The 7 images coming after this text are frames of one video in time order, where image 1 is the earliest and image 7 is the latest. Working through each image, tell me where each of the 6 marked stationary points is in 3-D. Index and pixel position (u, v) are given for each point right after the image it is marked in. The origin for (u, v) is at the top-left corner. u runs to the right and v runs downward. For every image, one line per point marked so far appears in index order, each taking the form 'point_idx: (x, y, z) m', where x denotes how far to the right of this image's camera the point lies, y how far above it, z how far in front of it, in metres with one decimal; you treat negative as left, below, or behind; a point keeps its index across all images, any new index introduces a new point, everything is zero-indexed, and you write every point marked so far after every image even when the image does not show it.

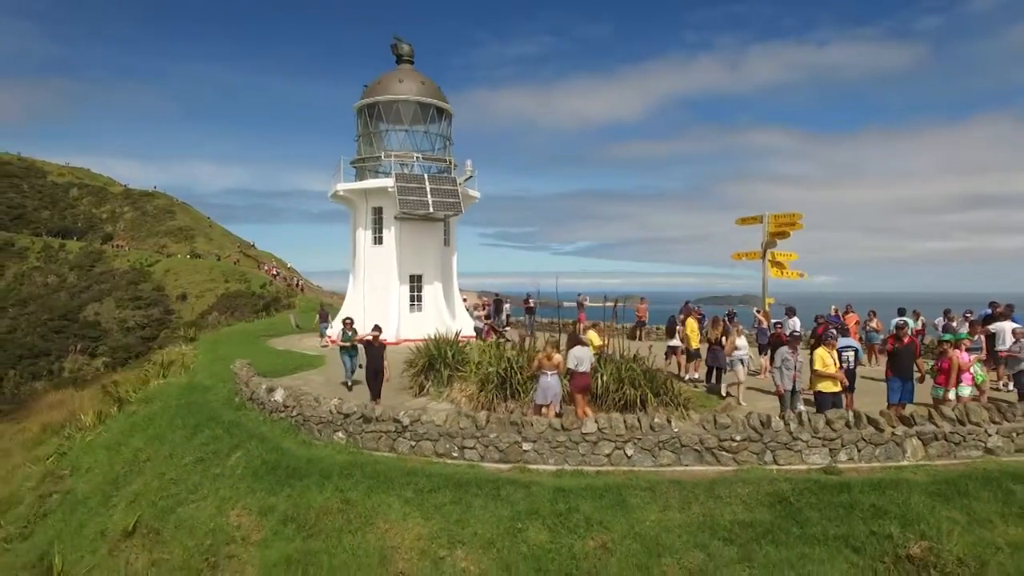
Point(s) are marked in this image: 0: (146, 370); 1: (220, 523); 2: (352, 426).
0: (-11.6, -2.6, +18.8) m
1: (-3.6, -2.9, +7.4) m
2: (-2.2, -1.9, +8.1) m
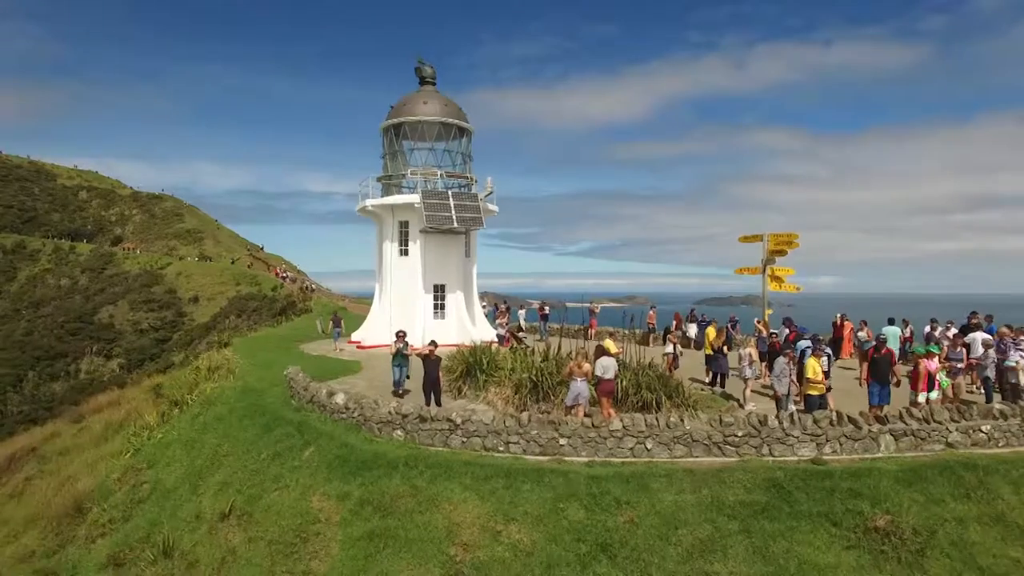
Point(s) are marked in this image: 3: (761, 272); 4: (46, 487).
0: (-11.0, -2.9, +20.3) m
1: (-3.0, -3.2, +8.8) m
2: (-1.6, -2.2, +9.5) m
3: (+6.0, +0.5, +14.4) m
4: (-10.3, -4.4, +13.3) m
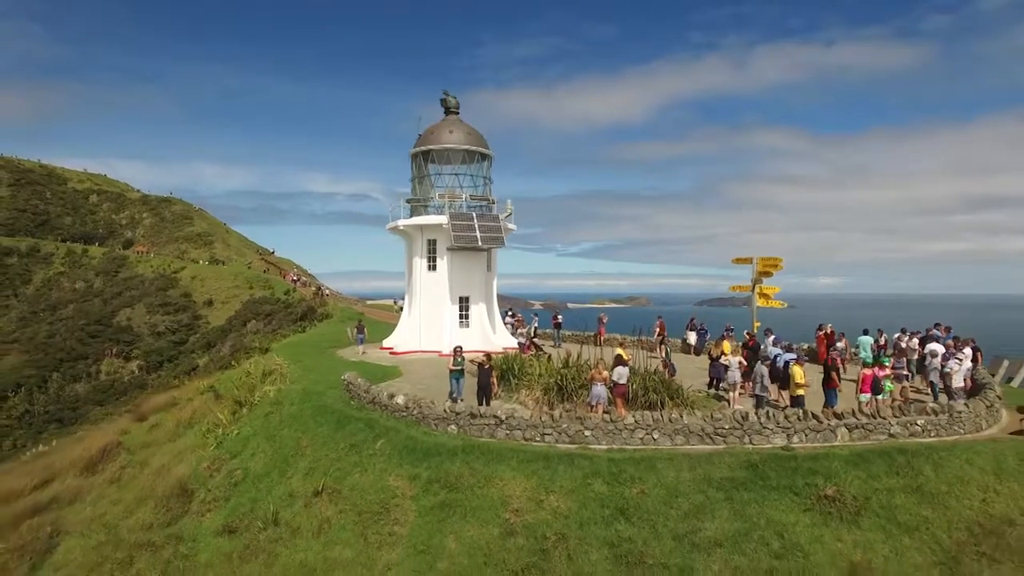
0: (-10.3, -3.3, +22.6) m
1: (-2.4, -3.6, +11.1) m
2: (-1.0, -2.6, +11.8) m
3: (+6.7, 0.0, +16.7) m
4: (-9.6, -4.8, +15.7) m
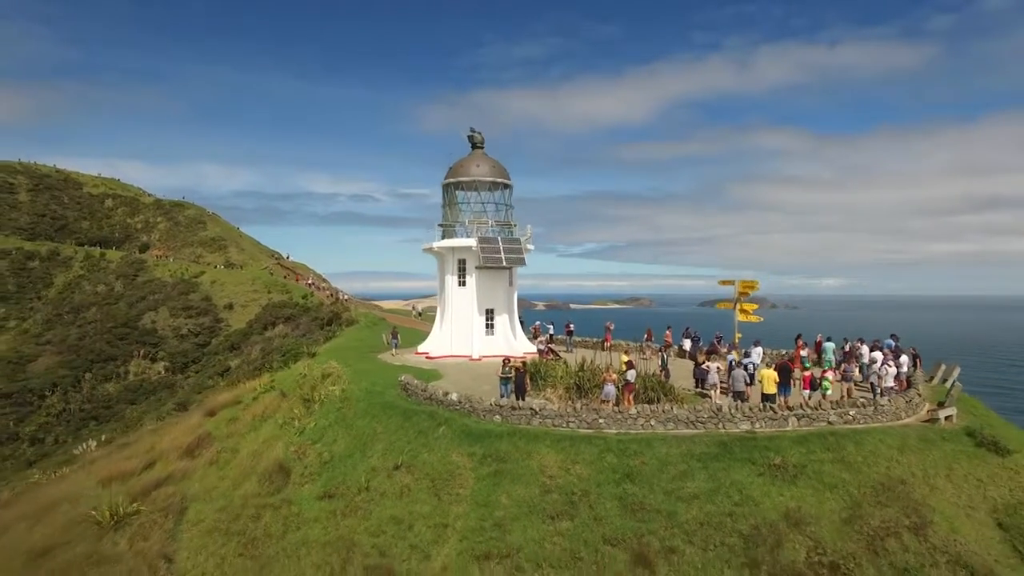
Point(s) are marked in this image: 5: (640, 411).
0: (-9.5, -3.9, +26.4) m
1: (-1.6, -4.2, +14.8) m
2: (-0.2, -3.2, +15.5) m
3: (+7.5, -0.6, +20.3) m
4: (-8.8, -5.4, +19.4) m
5: (+3.1, -3.0, +14.4) m
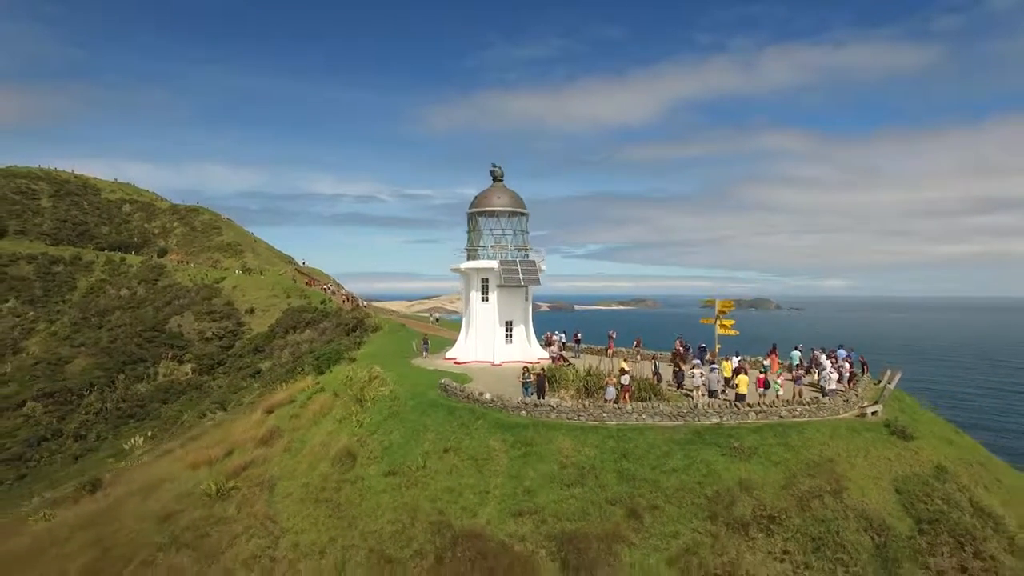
0: (-8.6, -4.7, +30.8) m
1: (-0.8, -5.0, +19.2) m
2: (+0.6, -4.0, +19.9) m
3: (+8.3, -1.4, +24.6) m
4: (-8.0, -6.2, +23.8) m
5: (+3.9, -3.8, +18.8) m
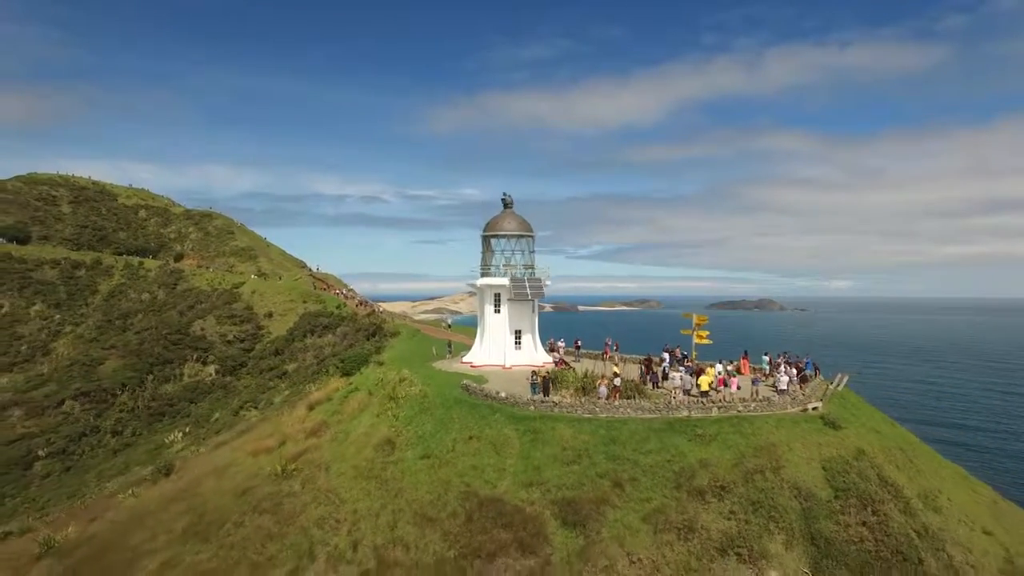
0: (-8.1, -5.5, +35.6) m
1: (-0.4, -5.8, +24.0) m
2: (+1.0, -4.8, +24.7) m
3: (+8.8, -2.2, +29.4) m
4: (-7.5, -7.0, +28.6) m
5: (+4.3, -4.6, +23.6) m
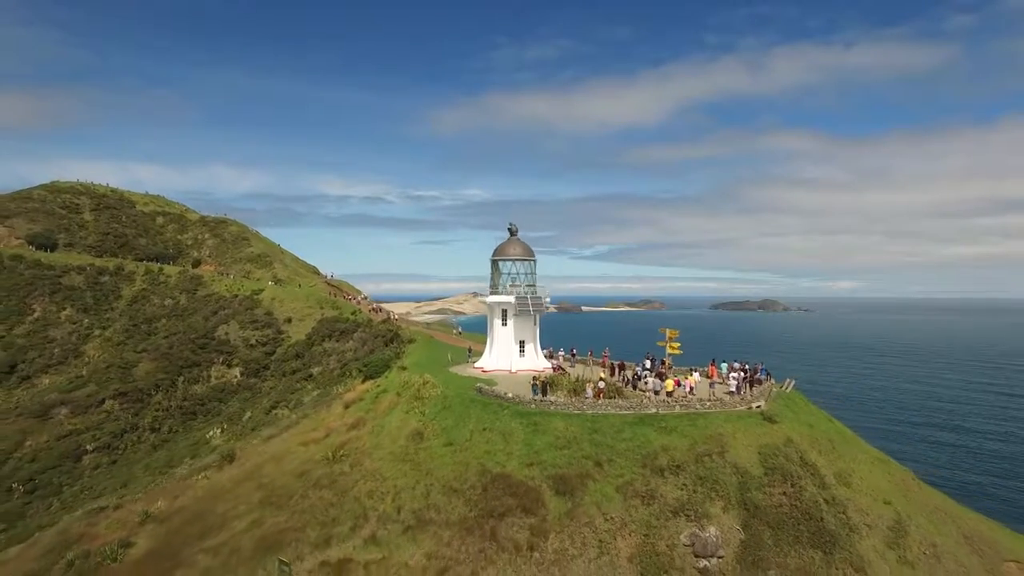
0: (-7.8, -6.7, +42.0) m
1: (-0.1, -6.9, +30.2) m
2: (+1.3, -5.9, +30.9) m
3: (+9.1, -3.4, +35.6) m
4: (-7.2, -8.2, +35.0) m
5: (+4.6, -5.7, +29.8) m
